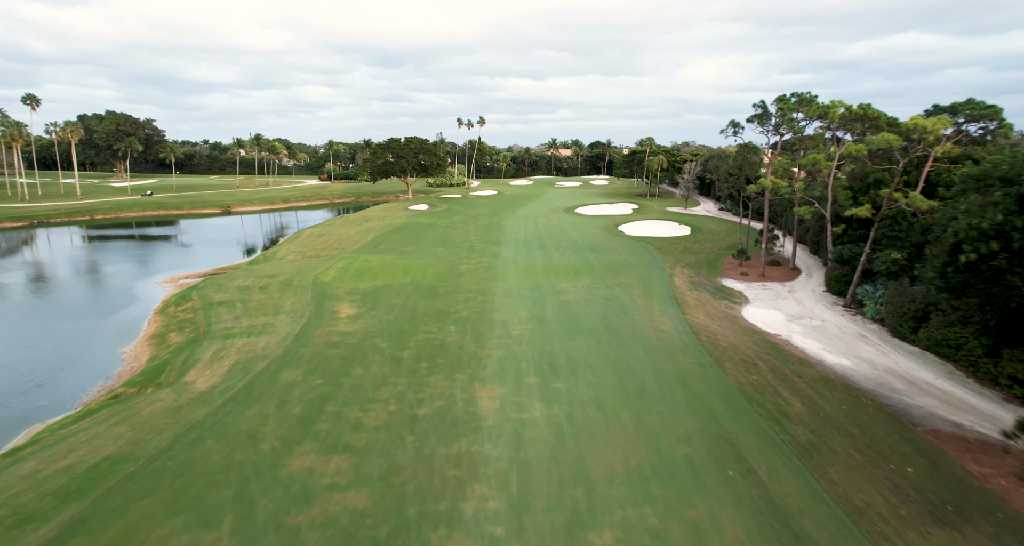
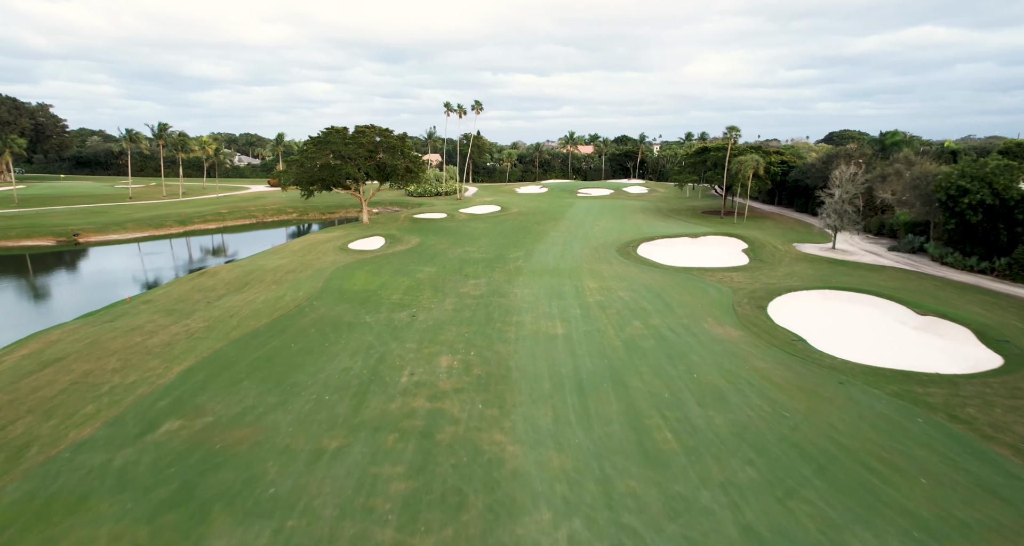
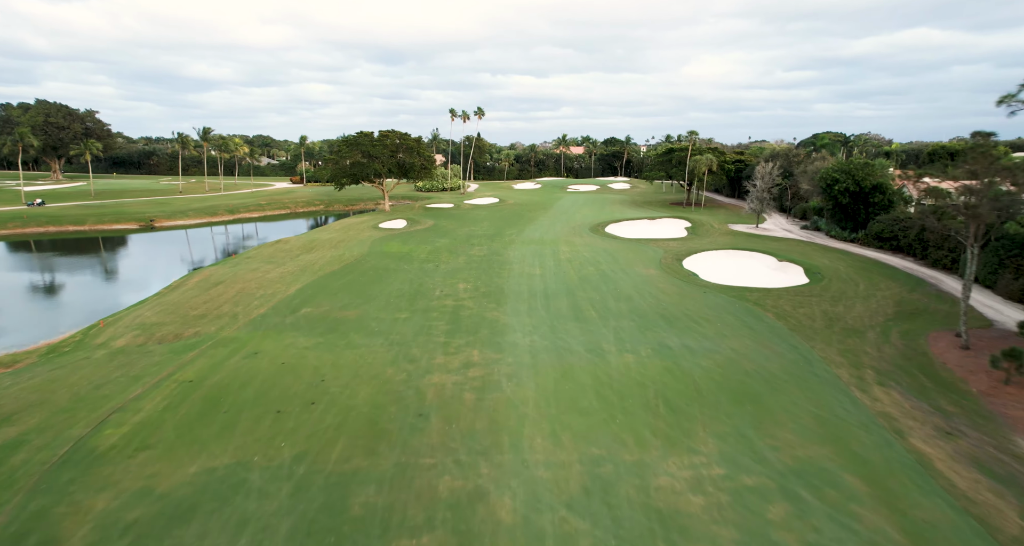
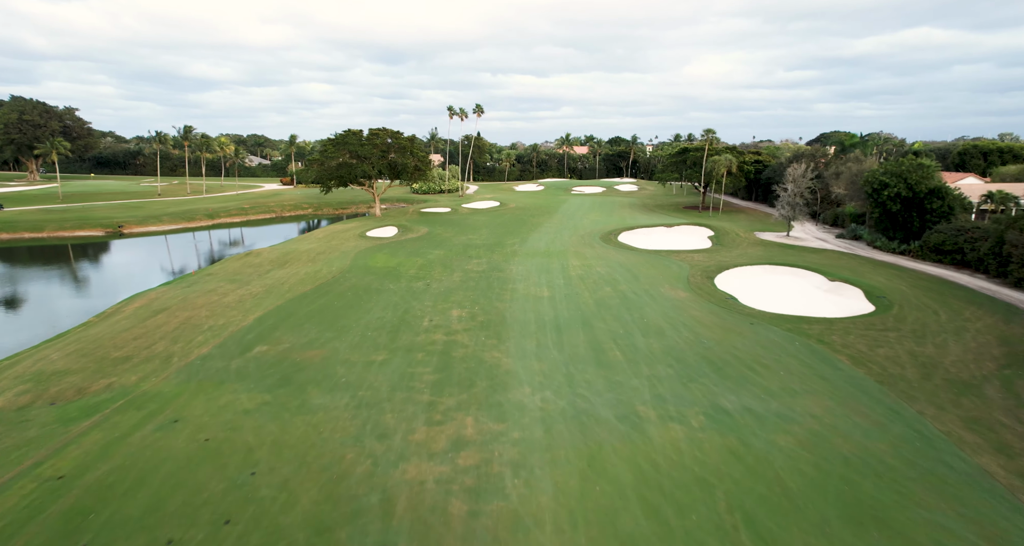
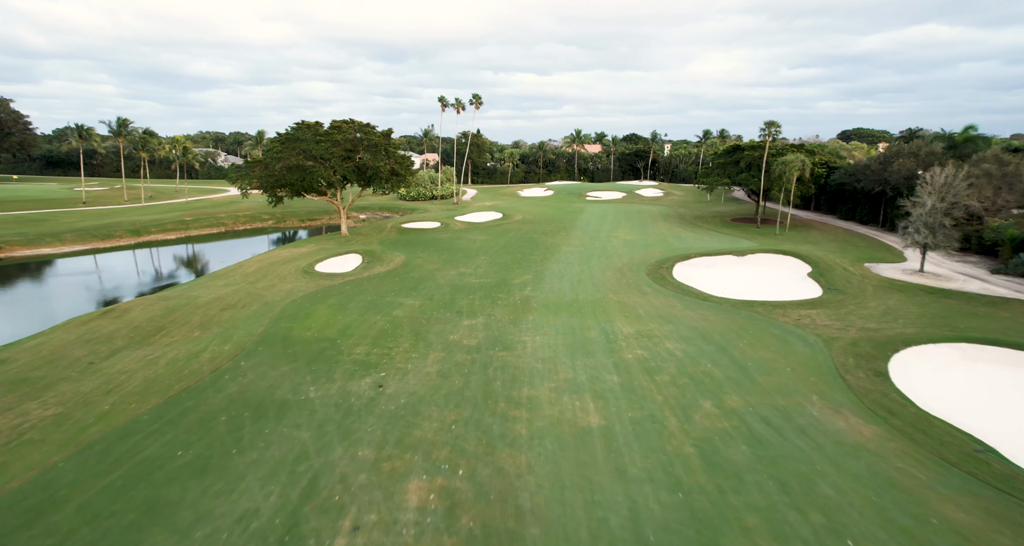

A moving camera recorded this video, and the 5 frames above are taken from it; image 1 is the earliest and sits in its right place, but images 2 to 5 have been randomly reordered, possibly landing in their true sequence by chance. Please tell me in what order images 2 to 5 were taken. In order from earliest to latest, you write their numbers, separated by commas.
3, 4, 2, 5
